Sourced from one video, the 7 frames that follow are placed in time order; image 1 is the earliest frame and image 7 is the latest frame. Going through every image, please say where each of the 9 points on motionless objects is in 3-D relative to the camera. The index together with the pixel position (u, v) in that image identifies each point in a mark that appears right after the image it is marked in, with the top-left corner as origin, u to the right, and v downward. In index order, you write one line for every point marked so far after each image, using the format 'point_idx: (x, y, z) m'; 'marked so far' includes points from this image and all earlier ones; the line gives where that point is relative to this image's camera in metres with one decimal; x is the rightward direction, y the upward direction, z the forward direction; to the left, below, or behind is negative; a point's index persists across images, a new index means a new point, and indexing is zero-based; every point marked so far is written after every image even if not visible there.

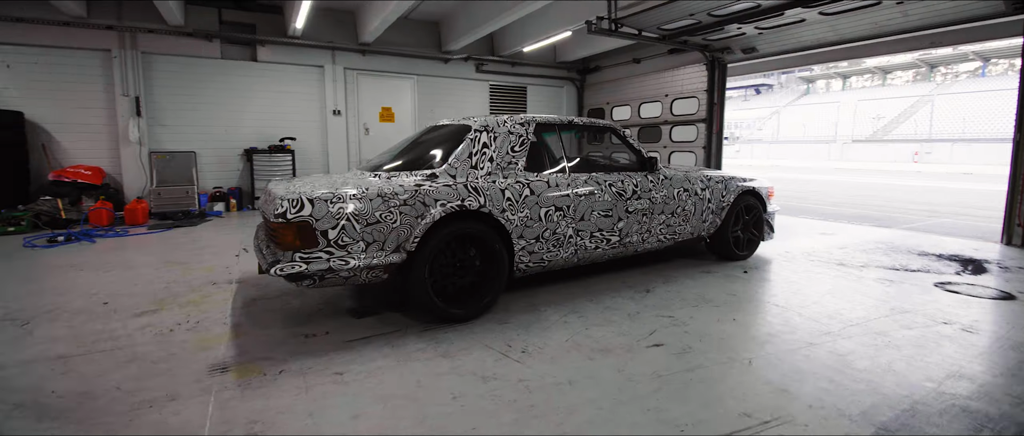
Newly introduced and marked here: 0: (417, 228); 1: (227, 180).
0: (-0.5, -0.1, +2.7) m
1: (-4.4, +0.6, +7.5) m
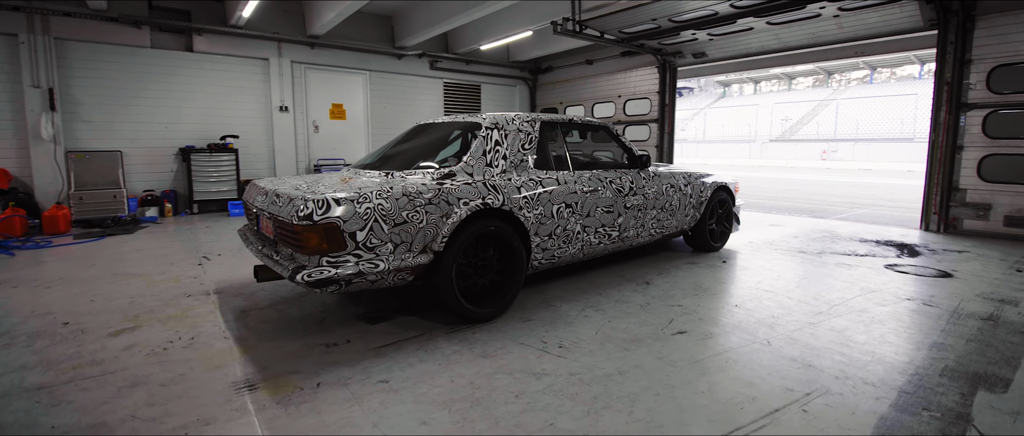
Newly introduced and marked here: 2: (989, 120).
0: (-0.4, -0.1, +2.6) m
1: (-5.0, +0.5, +6.8) m
2: (+5.2, +1.0, +5.1) m
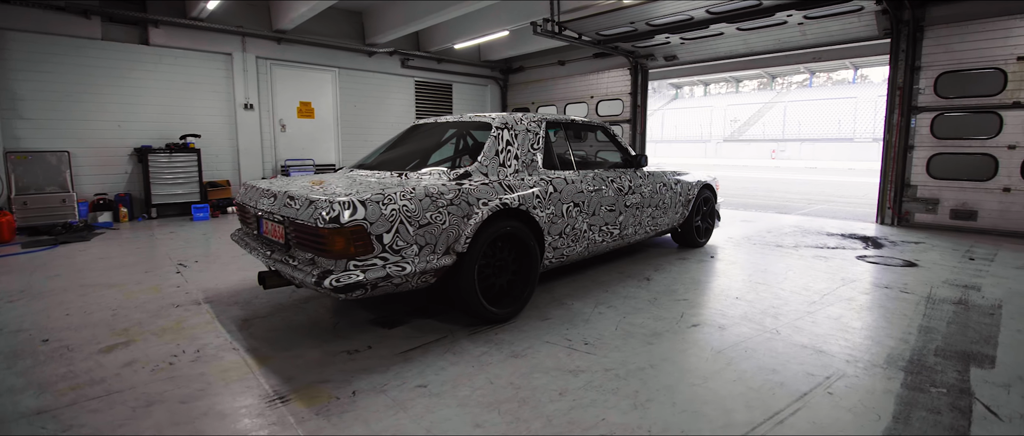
0: (-0.2, -0.1, +2.6) m
1: (-5.2, +0.4, +6.3) m
2: (+5.0, +1.1, +5.6) m
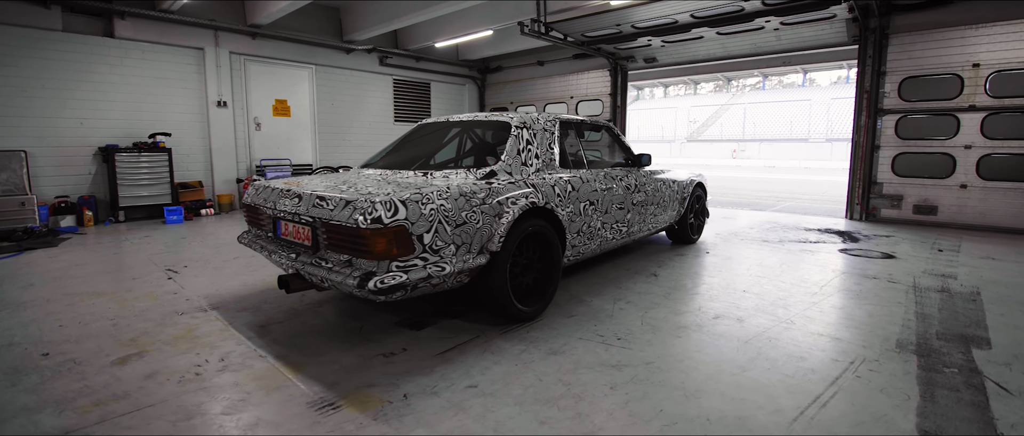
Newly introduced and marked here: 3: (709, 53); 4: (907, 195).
0: (-0.1, 0.0, +2.6) m
1: (-5.4, +0.4, +5.8) m
2: (+4.9, +1.2, +6.0) m
3: (+2.9, +2.4, +7.0) m
4: (+5.0, +0.3, +6.0) m
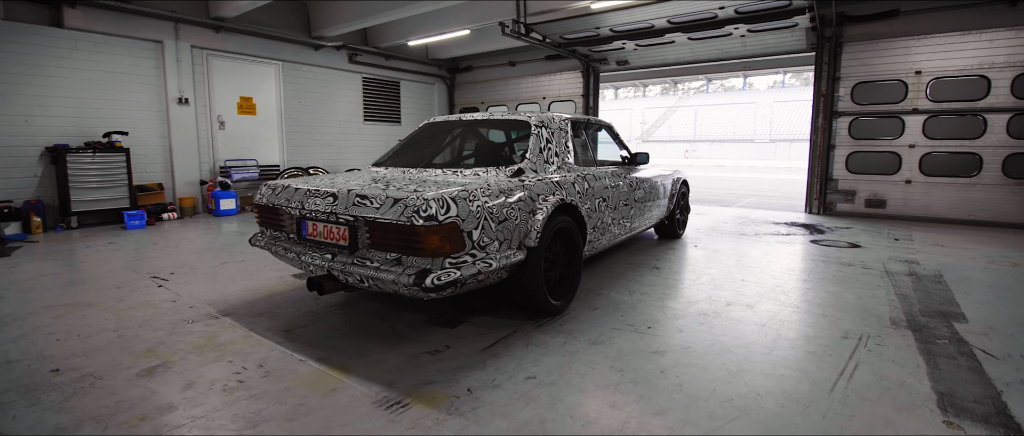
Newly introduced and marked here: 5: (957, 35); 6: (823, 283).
0: (+0.1, 0.0, +2.7) m
1: (-5.5, +0.3, +5.3) m
2: (+4.7, +1.3, +6.6) m
3: (+2.5, +2.5, +7.4) m
4: (+4.8, +0.4, +6.6) m
5: (+5.5, +2.3, +5.9) m
6: (+2.3, -0.5, +3.6) m
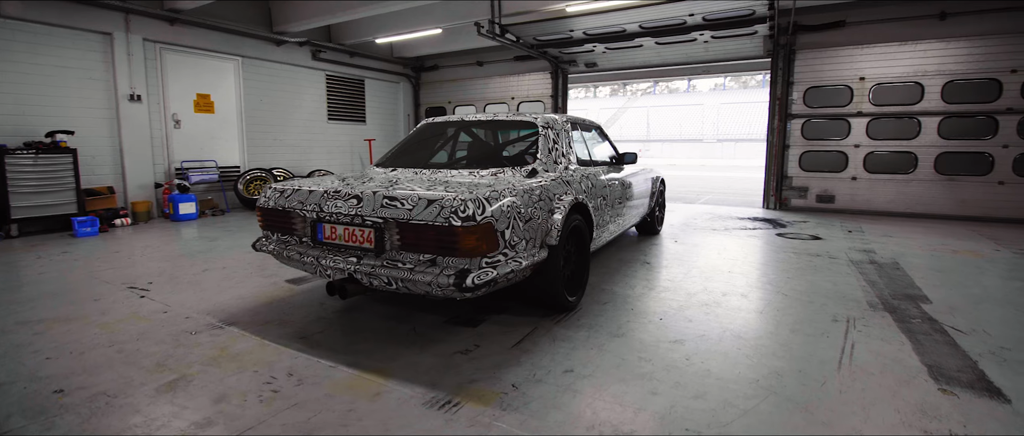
0: (+0.2, 0.0, +2.7) m
1: (-5.6, +0.2, +4.7) m
2: (+4.3, +1.4, +7.1) m
3: (+2.1, +2.5, +7.7) m
4: (+4.4, +0.5, +7.2) m
5: (+5.2, +2.4, +6.6) m
6: (+2.3, -0.4, +3.9) m
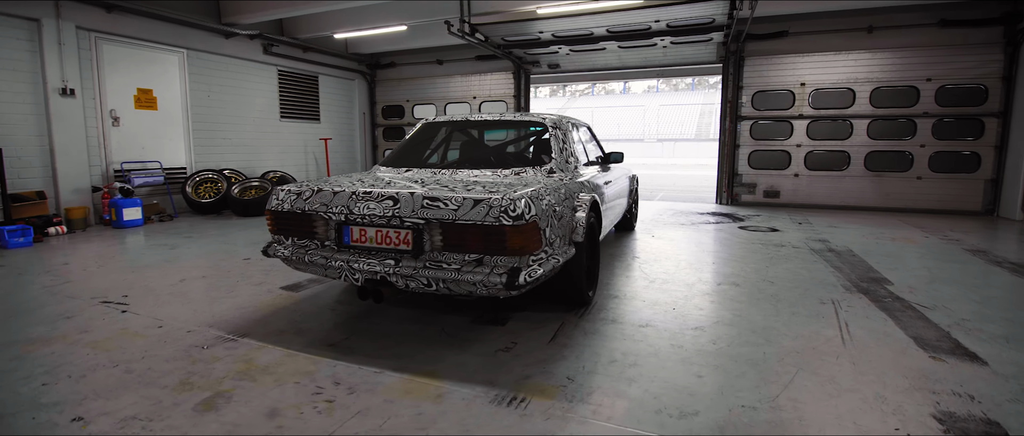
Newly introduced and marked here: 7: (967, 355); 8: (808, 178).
0: (+0.4, 0.0, +2.8) m
1: (-5.7, +0.1, +4.0) m
2: (+3.8, +1.5, +7.7) m
3: (+1.5, +2.6, +7.9) m
4: (+3.9, +0.6, +7.8) m
5: (+4.7, +2.5, +7.3) m
6: (+2.3, -0.4, +4.3) m
7: (+2.3, -0.7, +2.5) m
8: (+4.6, +0.6, +7.6) m
